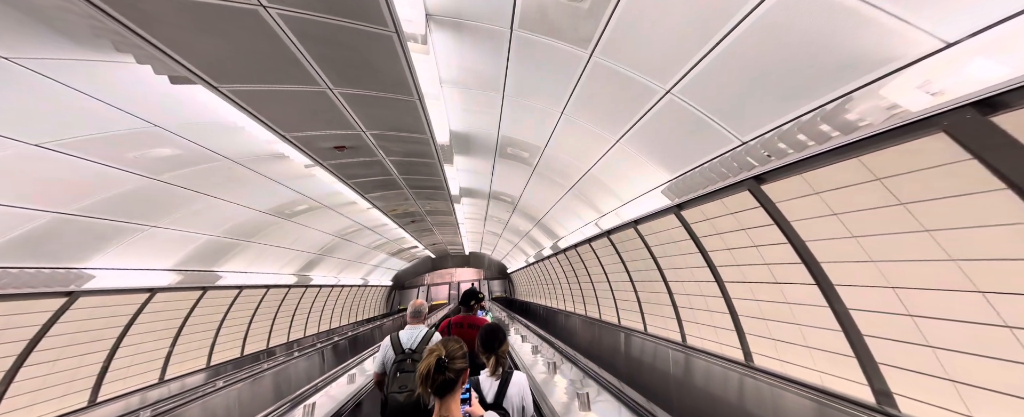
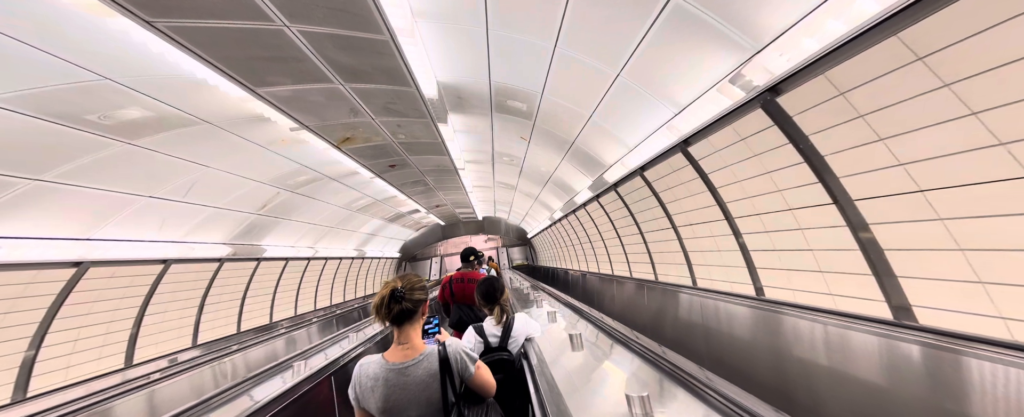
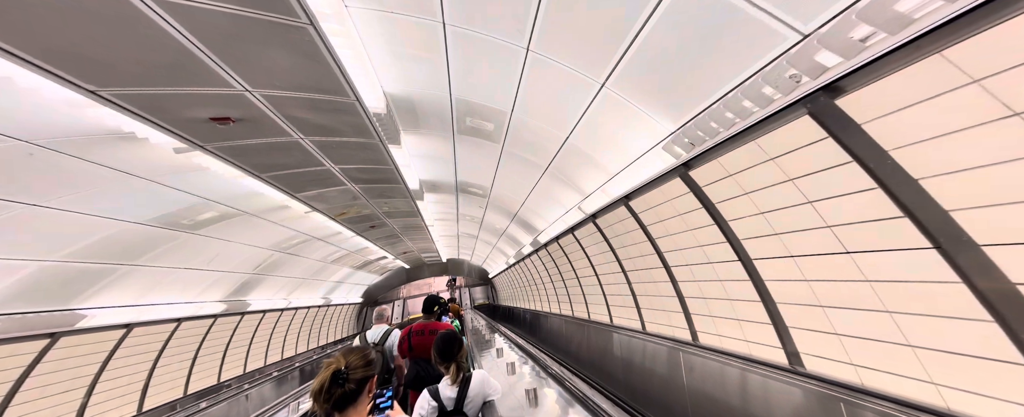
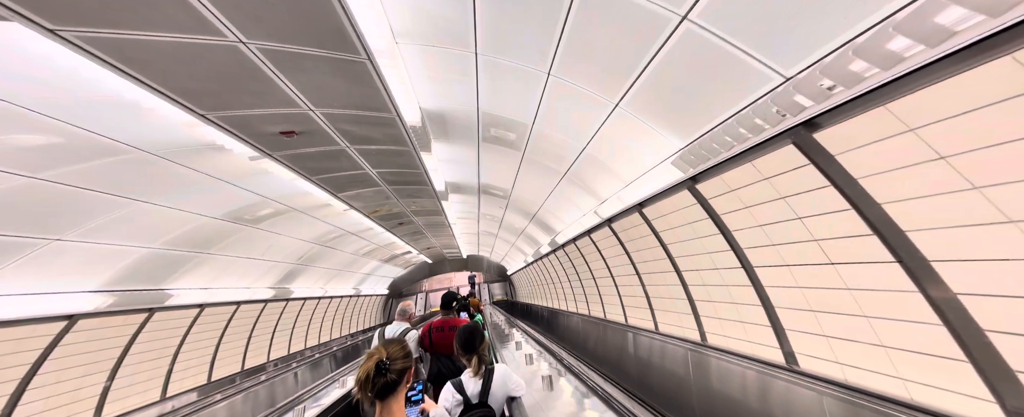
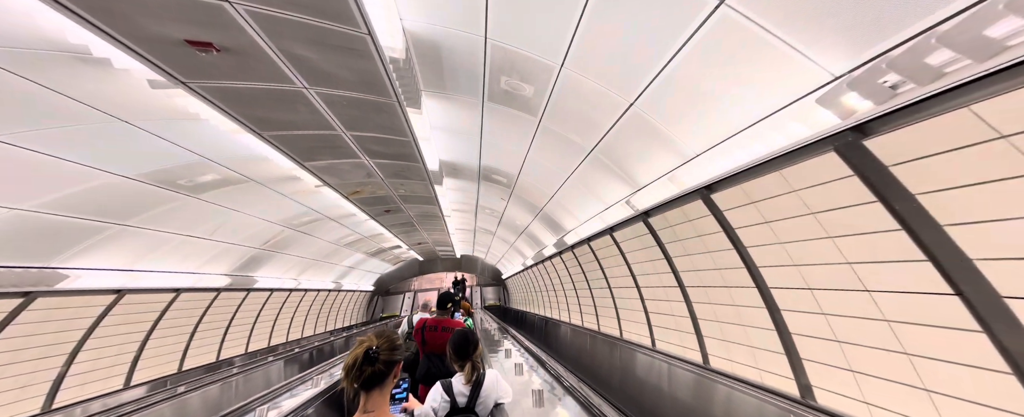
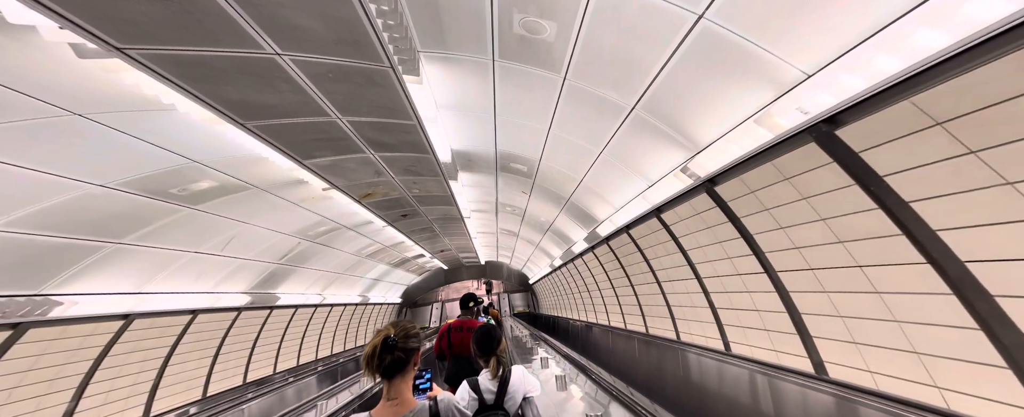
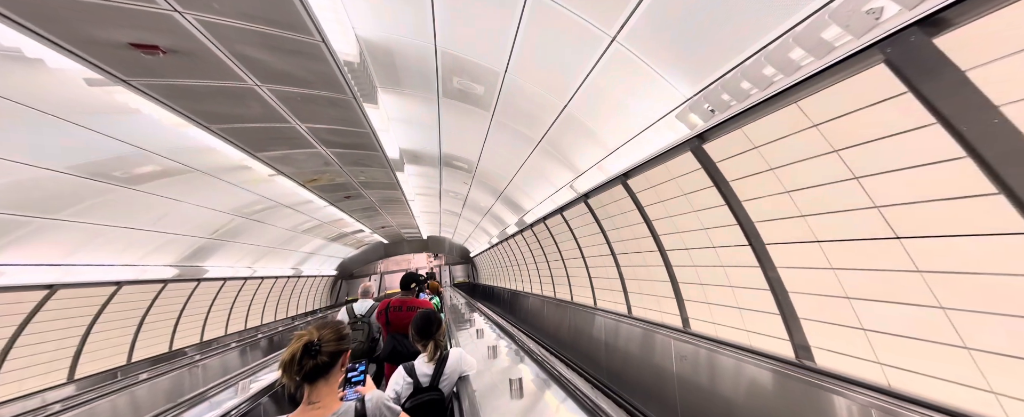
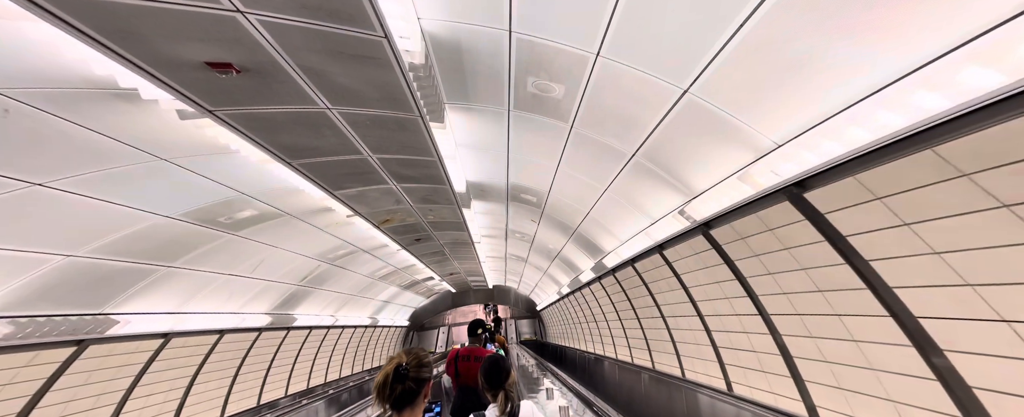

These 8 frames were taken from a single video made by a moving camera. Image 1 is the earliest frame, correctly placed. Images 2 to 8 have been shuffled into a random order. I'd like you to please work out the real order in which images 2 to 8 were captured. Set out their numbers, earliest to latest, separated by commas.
4, 3, 7, 5, 8, 6, 2
